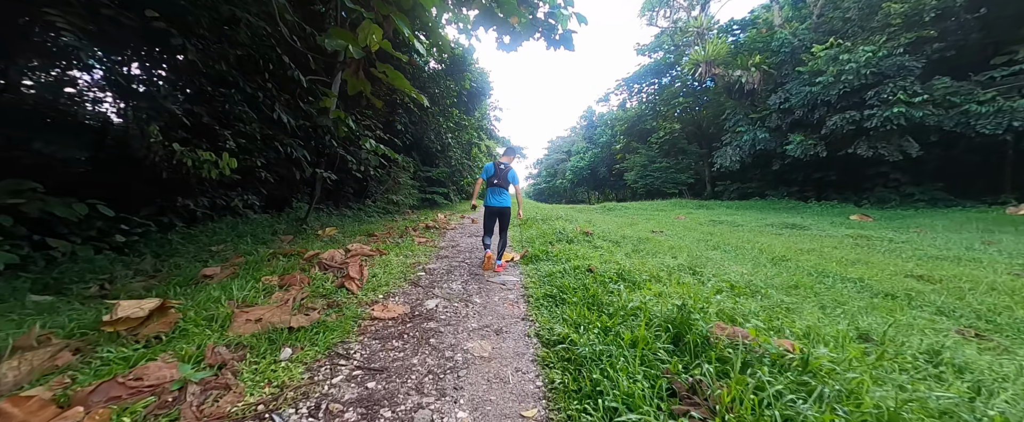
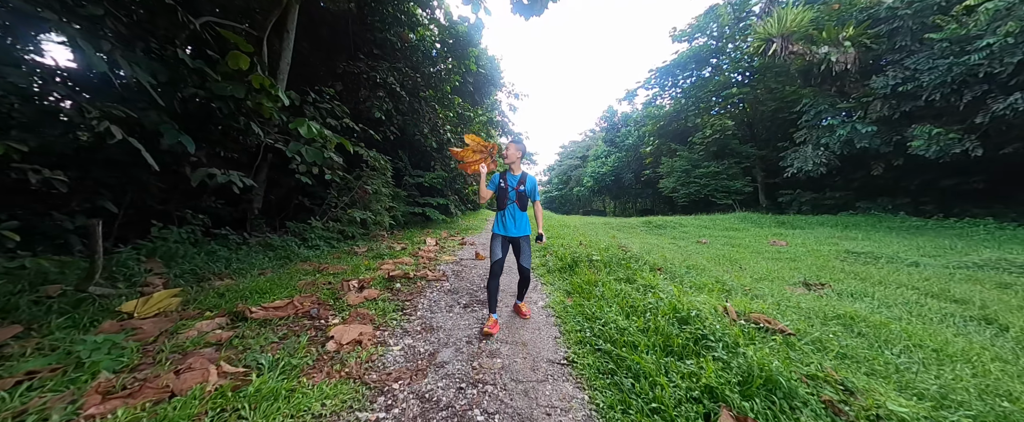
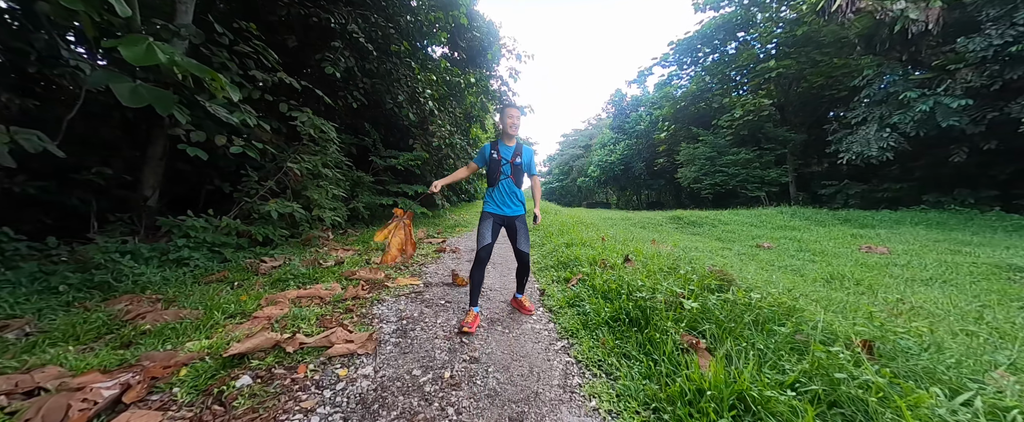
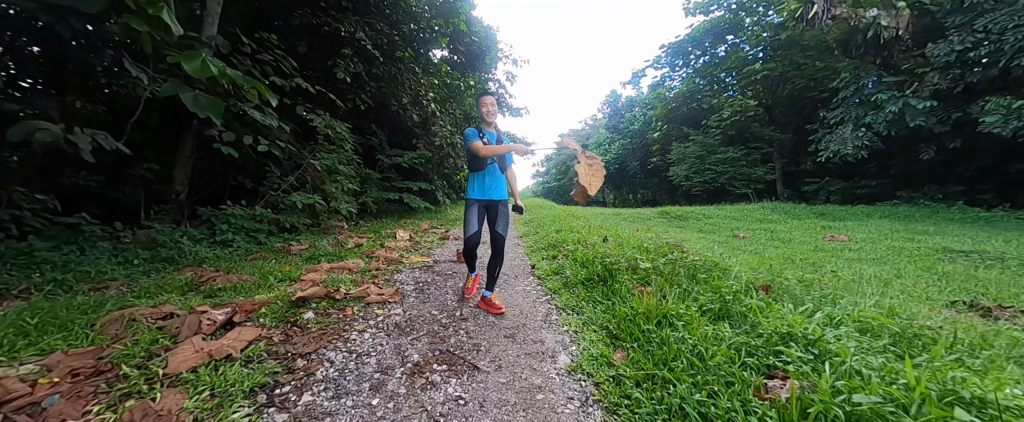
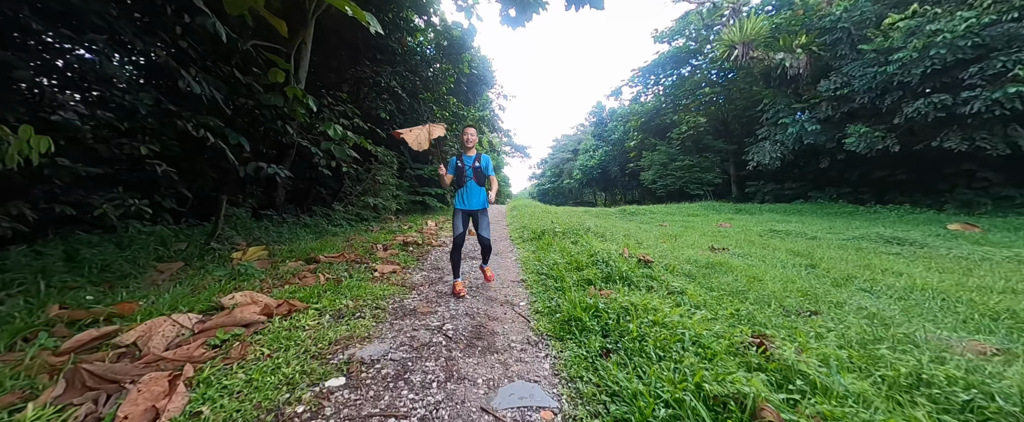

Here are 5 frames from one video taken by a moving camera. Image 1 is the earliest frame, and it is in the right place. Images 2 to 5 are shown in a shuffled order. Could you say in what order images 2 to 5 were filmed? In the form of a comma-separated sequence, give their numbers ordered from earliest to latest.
5, 2, 4, 3
